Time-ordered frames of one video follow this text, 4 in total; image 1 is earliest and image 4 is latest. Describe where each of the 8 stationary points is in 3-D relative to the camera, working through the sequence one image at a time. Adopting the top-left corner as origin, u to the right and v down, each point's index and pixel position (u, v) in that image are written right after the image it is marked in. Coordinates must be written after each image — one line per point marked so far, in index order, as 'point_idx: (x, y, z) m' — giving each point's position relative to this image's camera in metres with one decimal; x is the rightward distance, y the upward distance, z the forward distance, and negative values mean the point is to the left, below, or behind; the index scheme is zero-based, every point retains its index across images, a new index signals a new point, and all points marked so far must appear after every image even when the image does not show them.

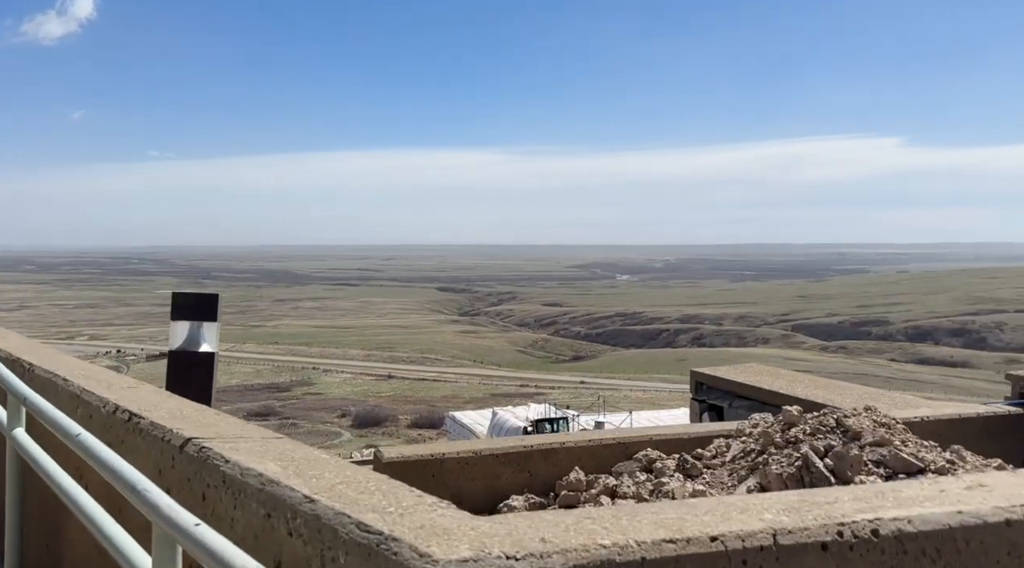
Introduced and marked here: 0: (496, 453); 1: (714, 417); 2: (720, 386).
0: (-0.1, -0.9, +5.4) m
1: (+2.0, -1.3, +10.3) m
2: (+2.0, -1.0, +10.3) m
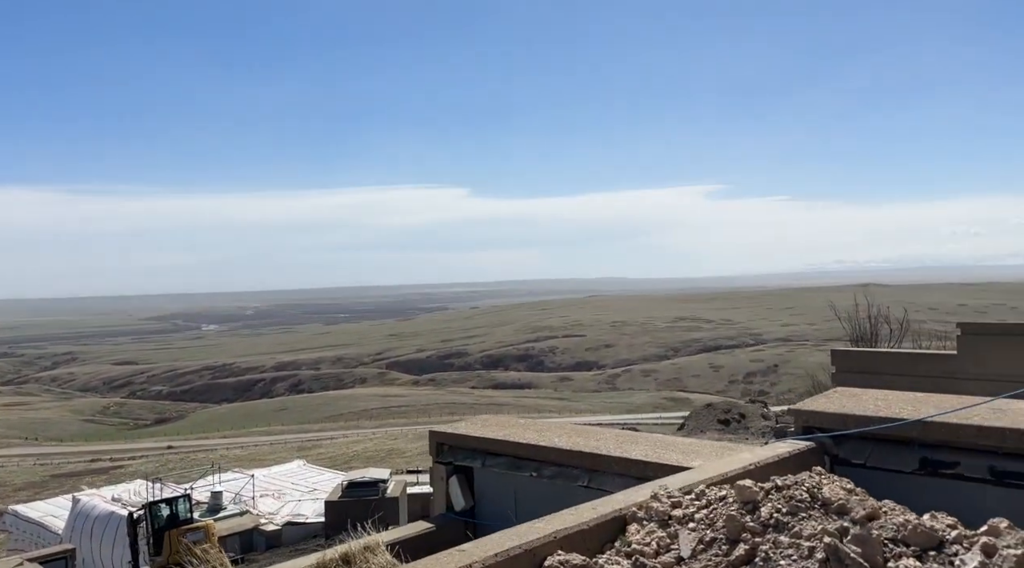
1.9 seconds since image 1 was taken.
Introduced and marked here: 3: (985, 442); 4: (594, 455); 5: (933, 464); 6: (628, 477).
0: (-0.4, -1.1, +3.8) m
1: (-0.5, -1.7, +9.1) m
2: (-0.4, -1.4, +9.0) m
3: (+3.1, -1.1, +7.0) m
4: (+0.6, -1.3, +8.1) m
5: (+3.0, -1.3, +7.4) m
6: (+0.8, -1.5, +8.0) m
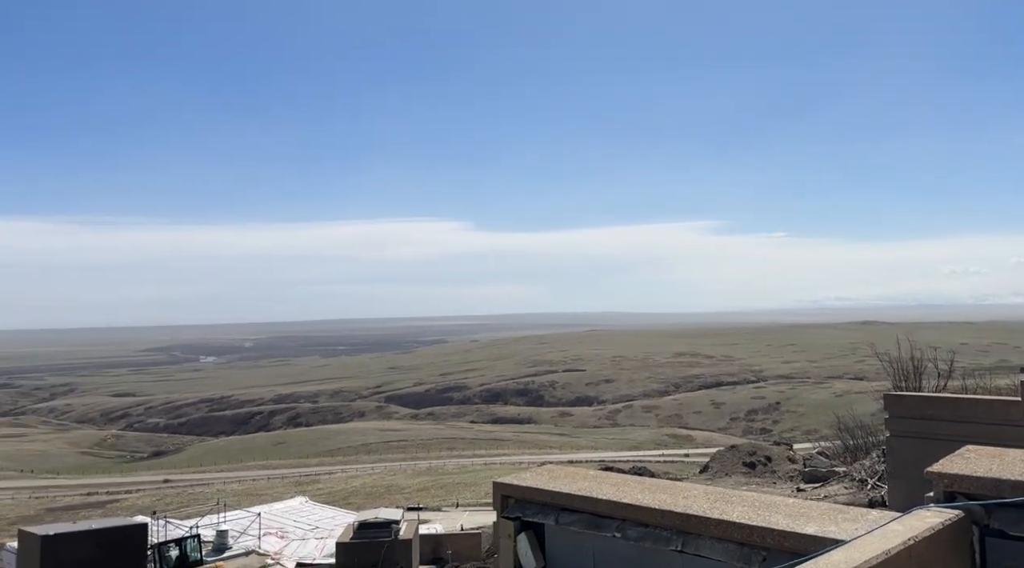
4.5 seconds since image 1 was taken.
0: (+0.4, -1.3, +3.0) m
1: (+0.2, -2.0, +8.3) m
2: (+0.3, -1.7, +8.3) m
3: (+3.9, -1.4, +6.3) m
4: (+1.3, -1.6, +7.3) m
5: (+3.7, -1.6, +6.6) m
6: (+1.5, -1.8, +7.2) m
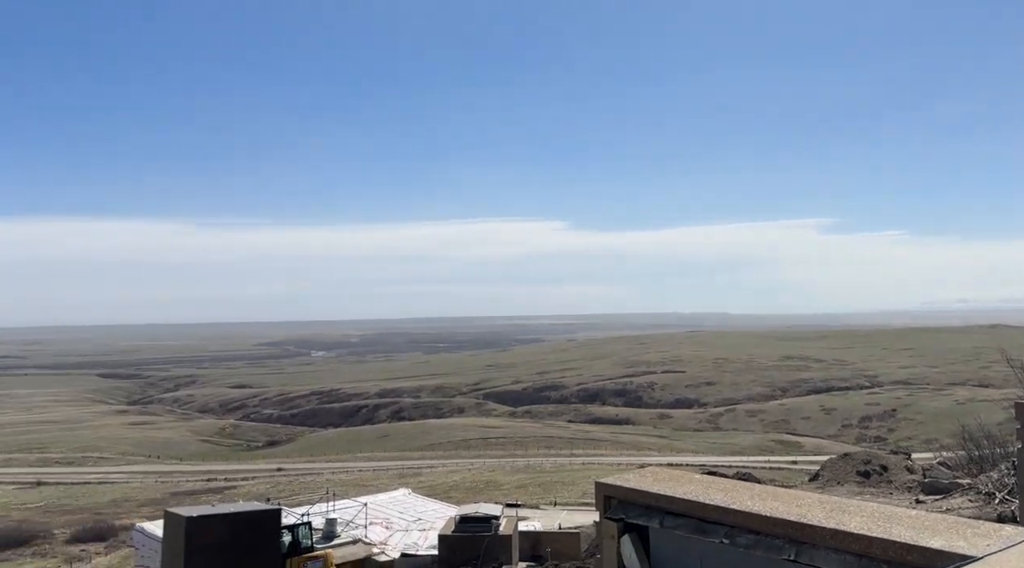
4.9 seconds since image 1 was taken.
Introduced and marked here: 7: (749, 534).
0: (+0.8, -1.3, +2.9) m
1: (+1.1, -2.0, +8.1) m
2: (+1.2, -1.7, +8.1) m
3: (+4.6, -1.4, +5.8) m
4: (+2.2, -1.7, +7.1) m
5: (+4.4, -1.6, +6.2) m
6: (+2.4, -1.8, +7.0) m
7: (+1.9, -1.8, +7.4) m
